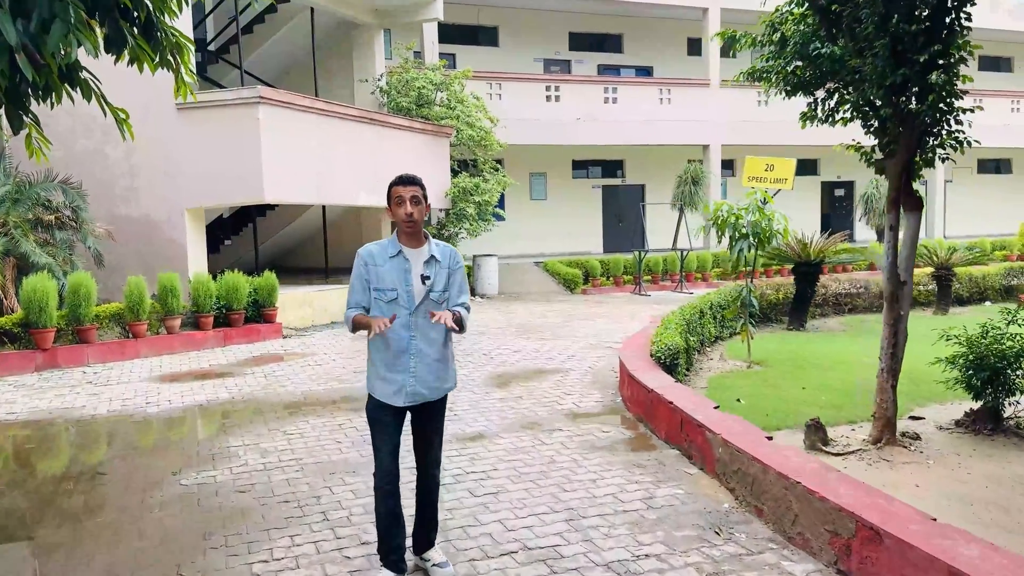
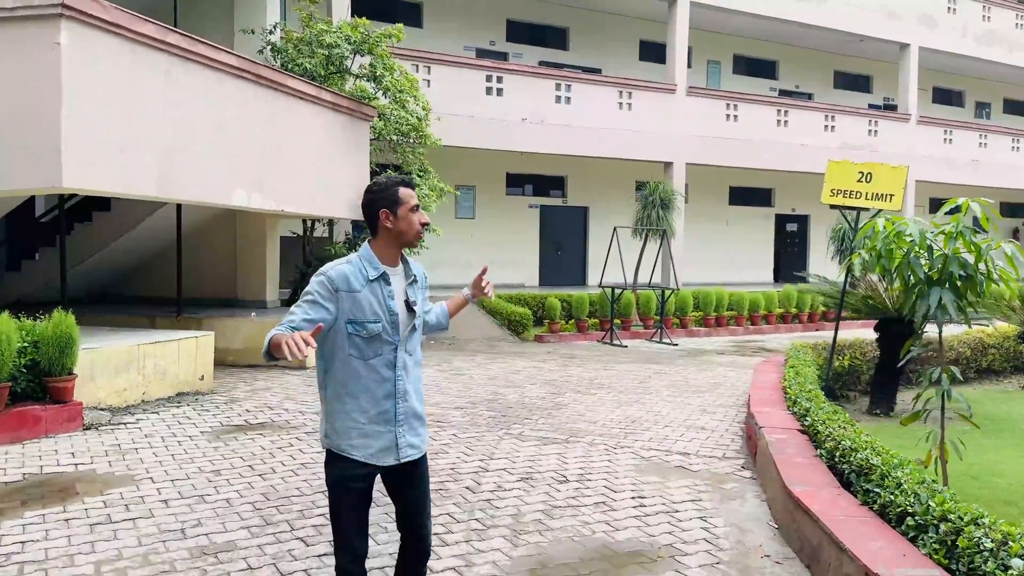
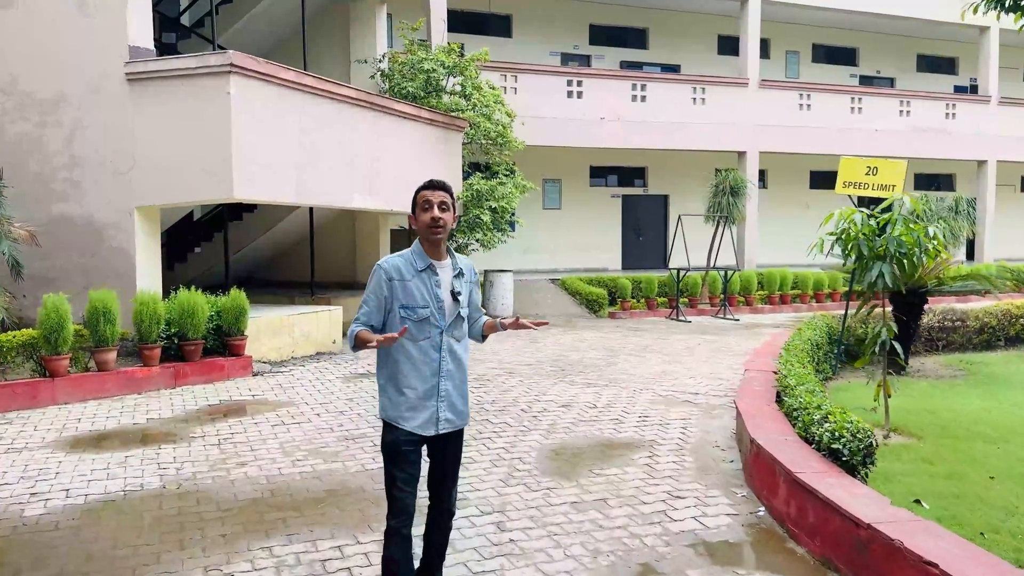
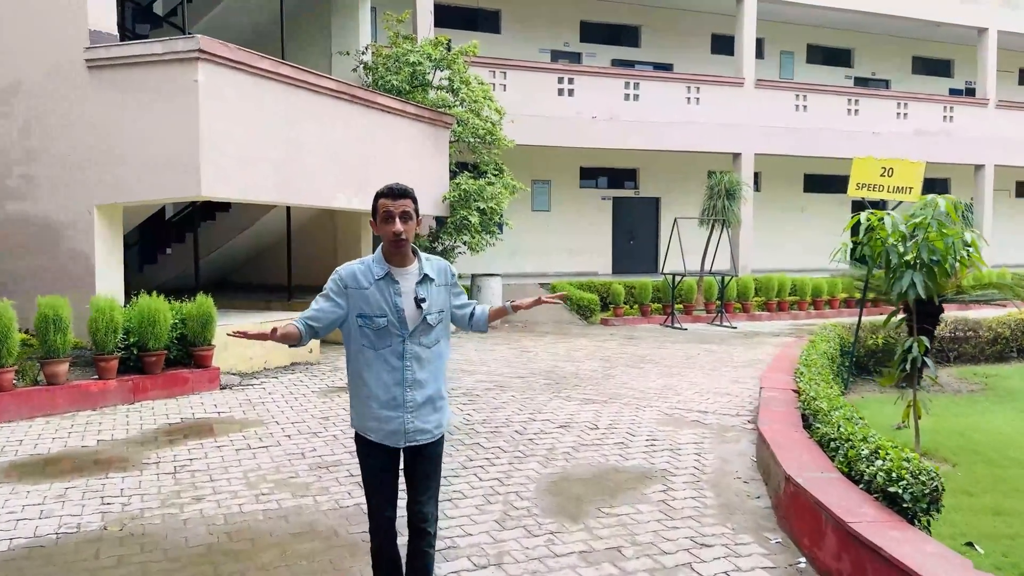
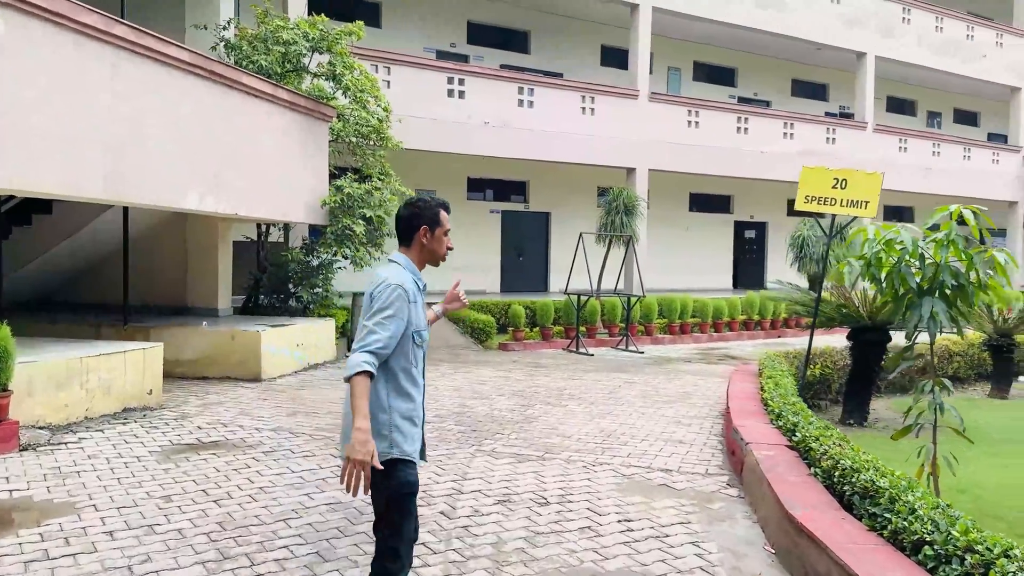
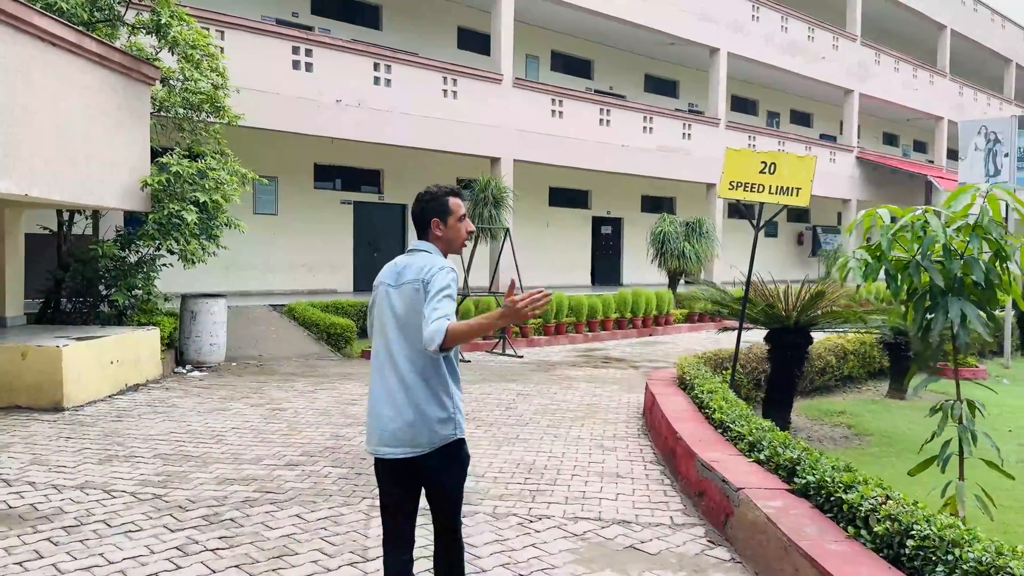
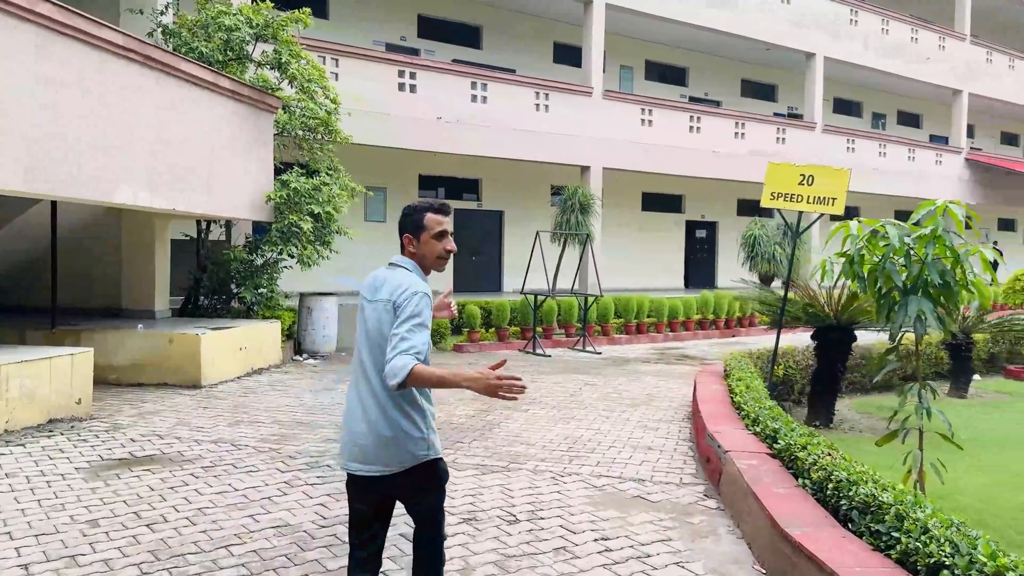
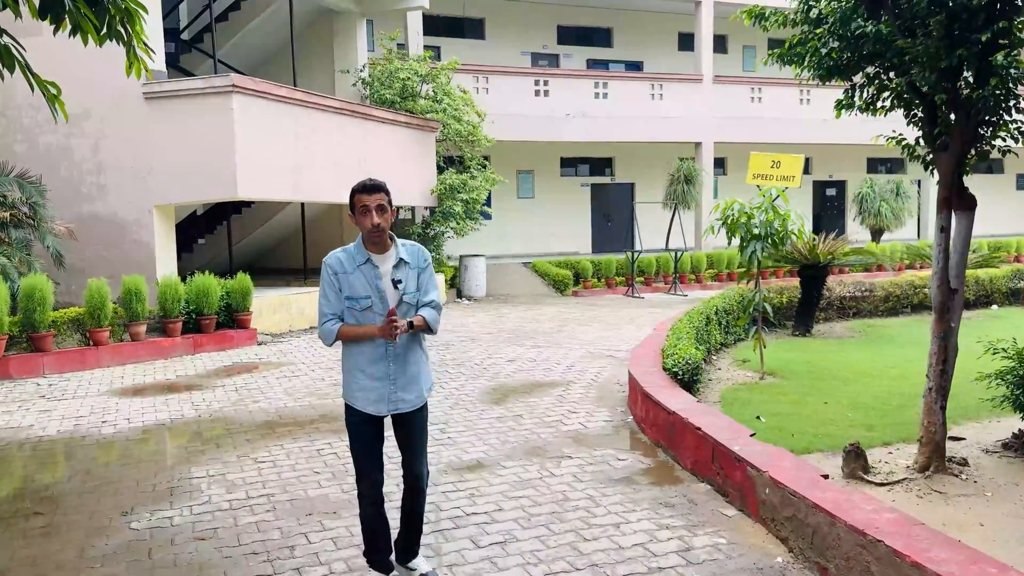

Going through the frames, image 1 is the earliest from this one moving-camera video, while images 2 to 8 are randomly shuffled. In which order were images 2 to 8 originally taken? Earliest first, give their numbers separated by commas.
8, 3, 4, 2, 5, 7, 6
